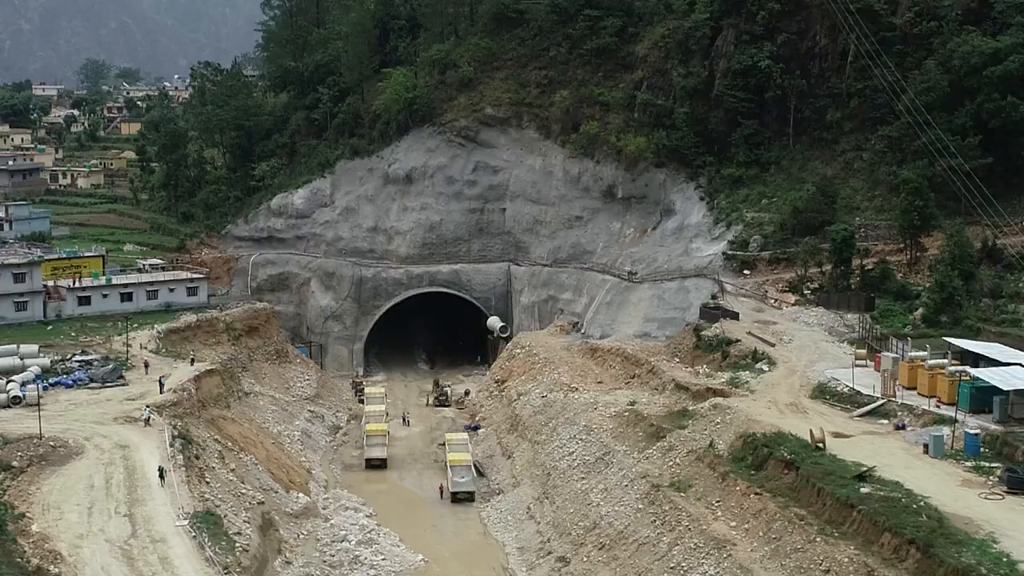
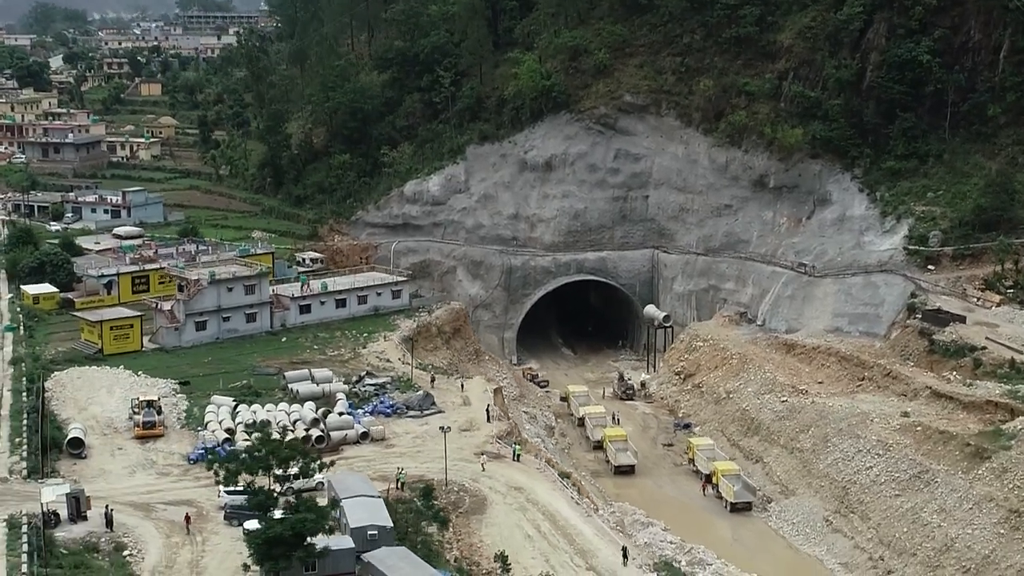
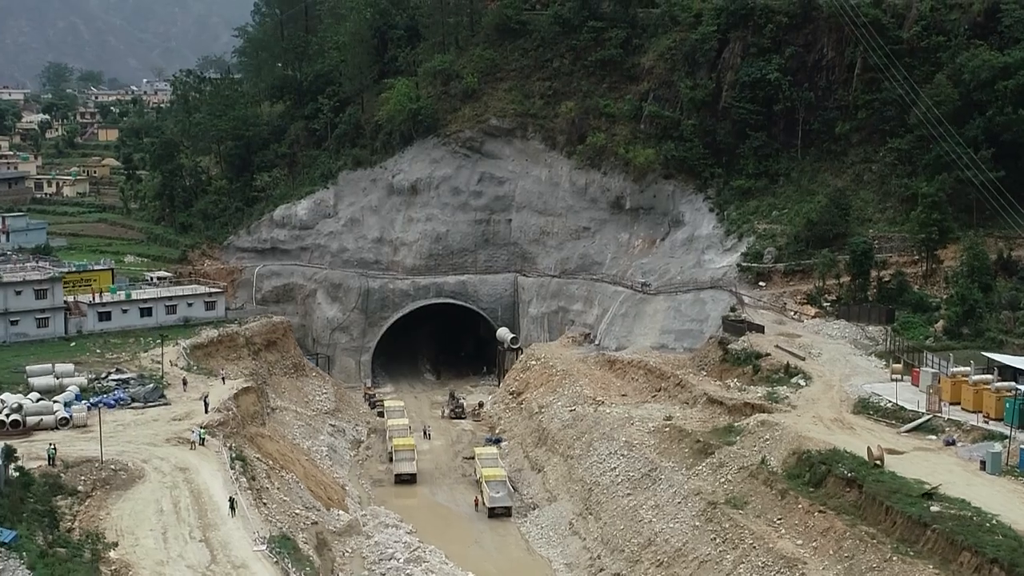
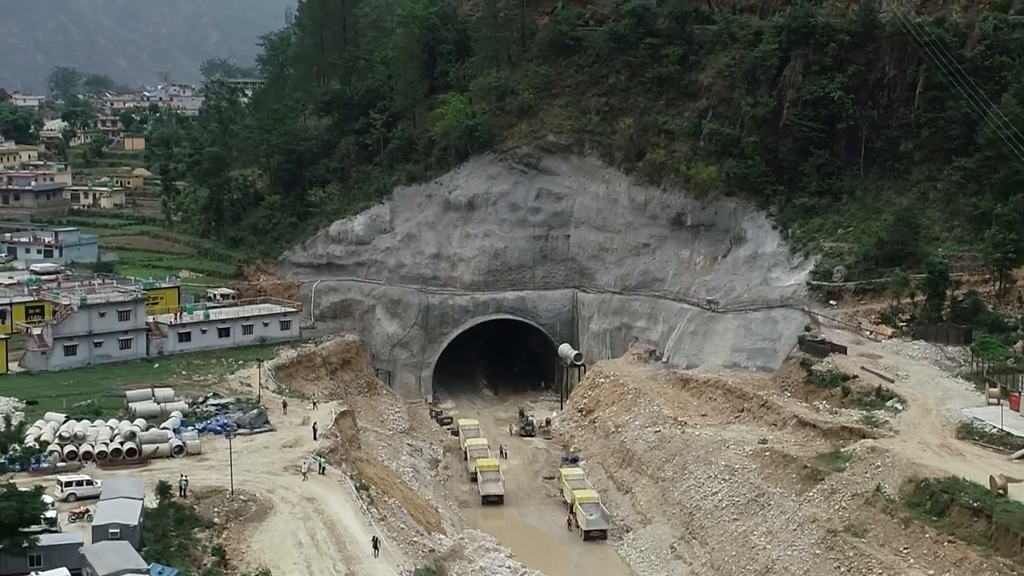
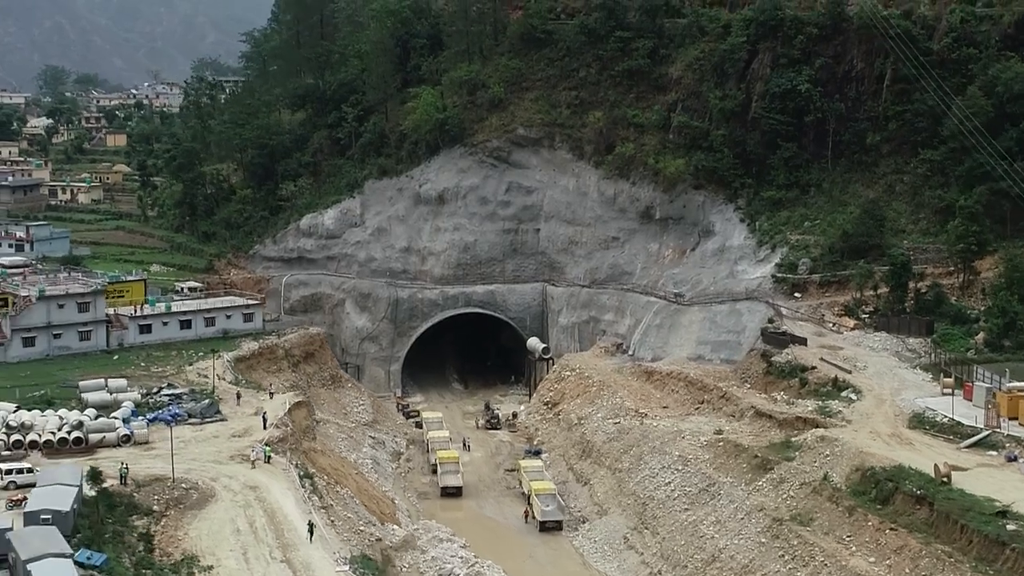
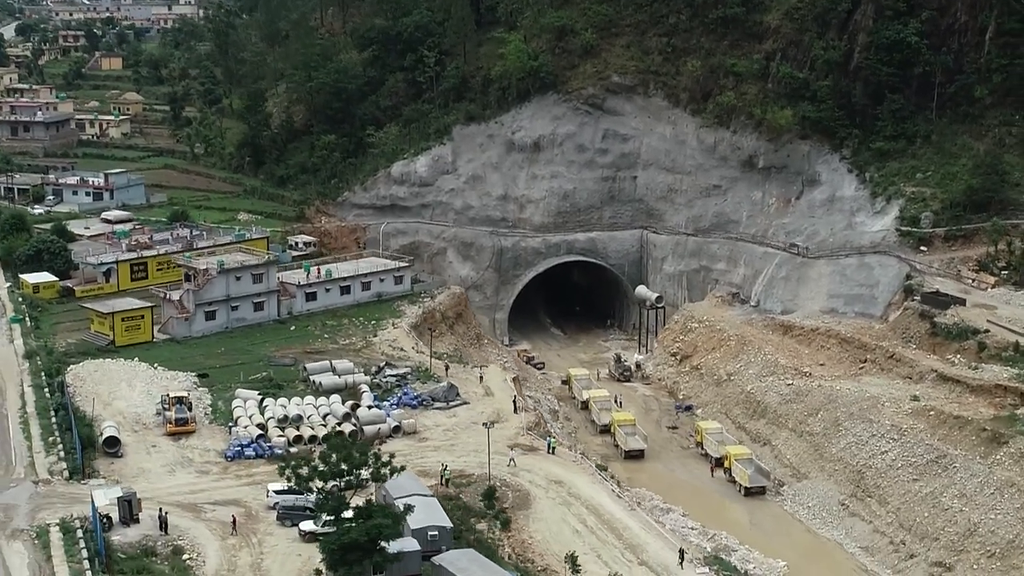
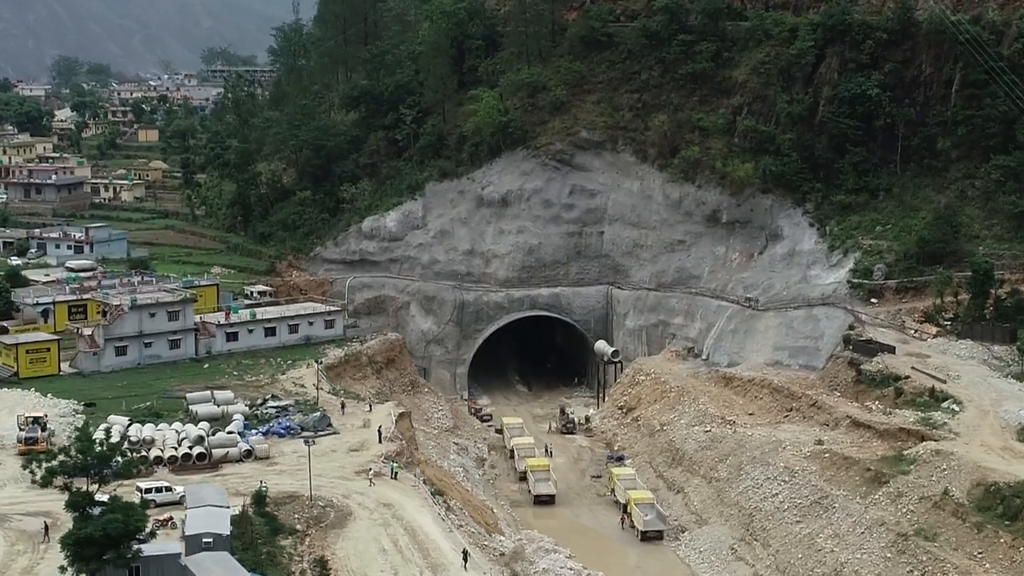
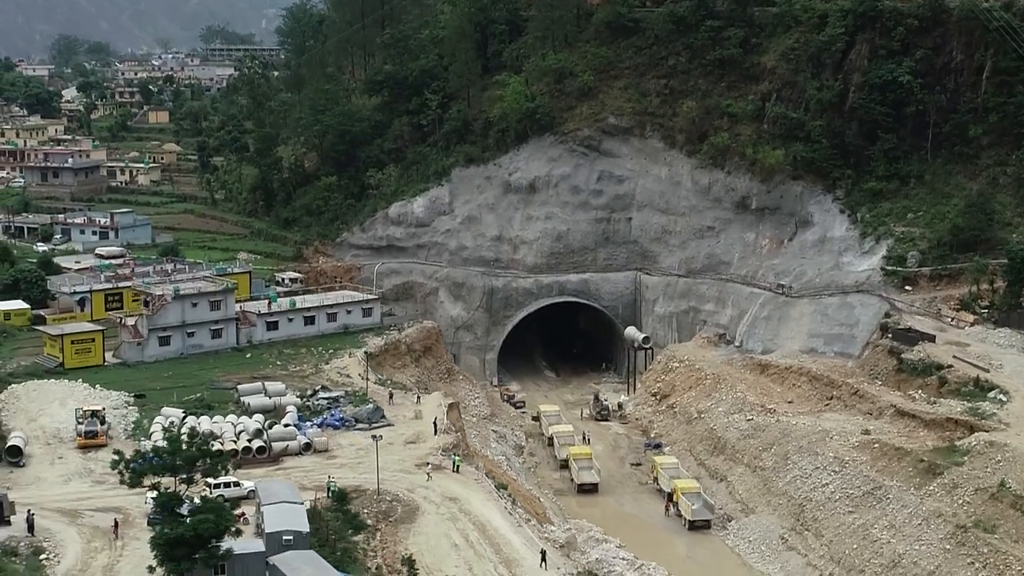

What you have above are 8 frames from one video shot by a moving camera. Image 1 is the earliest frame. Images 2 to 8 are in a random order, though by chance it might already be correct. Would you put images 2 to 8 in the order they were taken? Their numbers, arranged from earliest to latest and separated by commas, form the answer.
3, 5, 4, 7, 8, 2, 6
